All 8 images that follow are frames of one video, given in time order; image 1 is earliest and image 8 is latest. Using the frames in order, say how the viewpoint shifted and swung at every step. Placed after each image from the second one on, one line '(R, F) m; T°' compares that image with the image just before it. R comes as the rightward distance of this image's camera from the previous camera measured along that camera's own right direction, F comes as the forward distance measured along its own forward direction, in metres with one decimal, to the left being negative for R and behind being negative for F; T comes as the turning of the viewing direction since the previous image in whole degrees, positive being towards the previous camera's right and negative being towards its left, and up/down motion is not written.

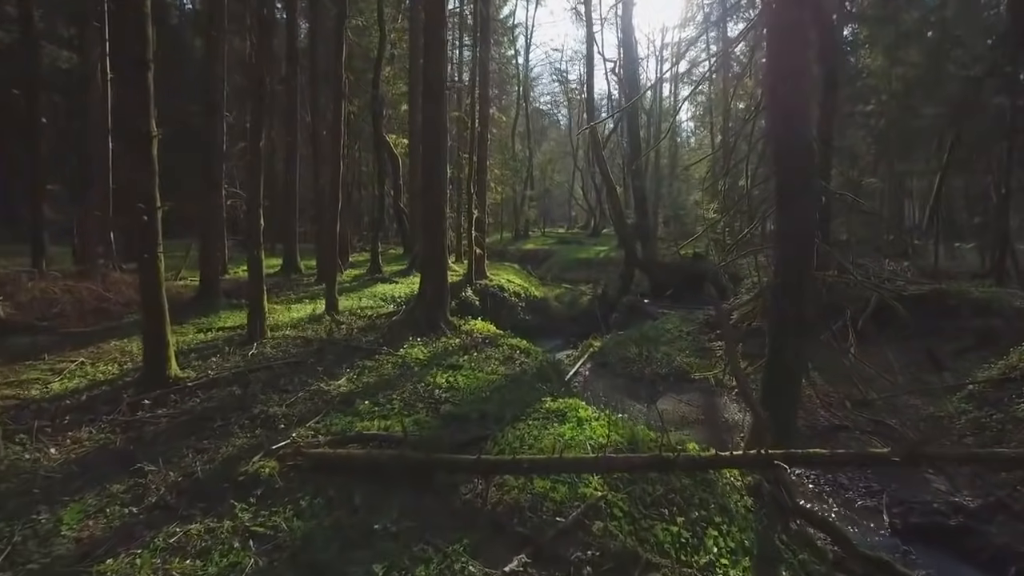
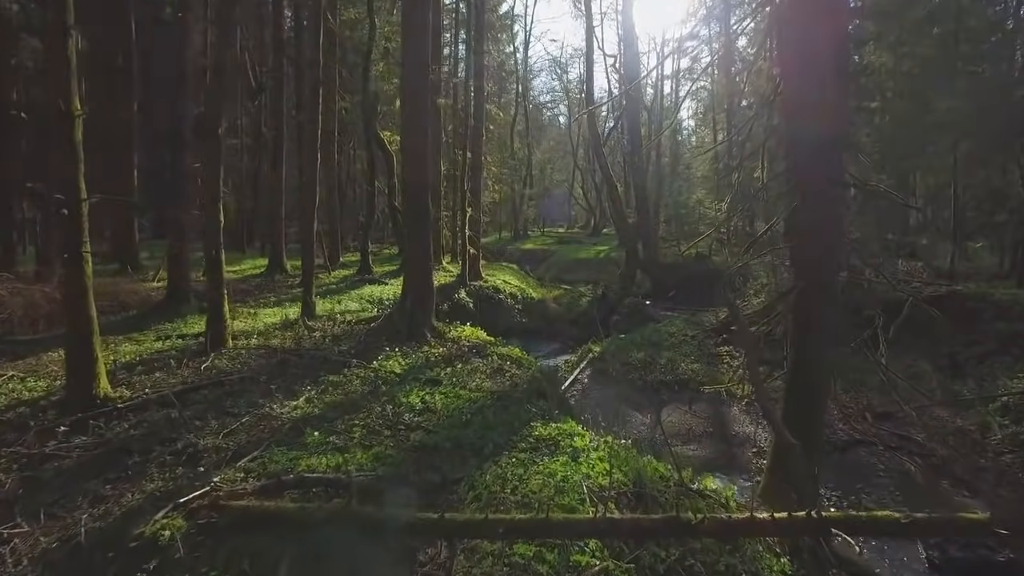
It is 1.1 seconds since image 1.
(+0.2, +1.1) m; 0°
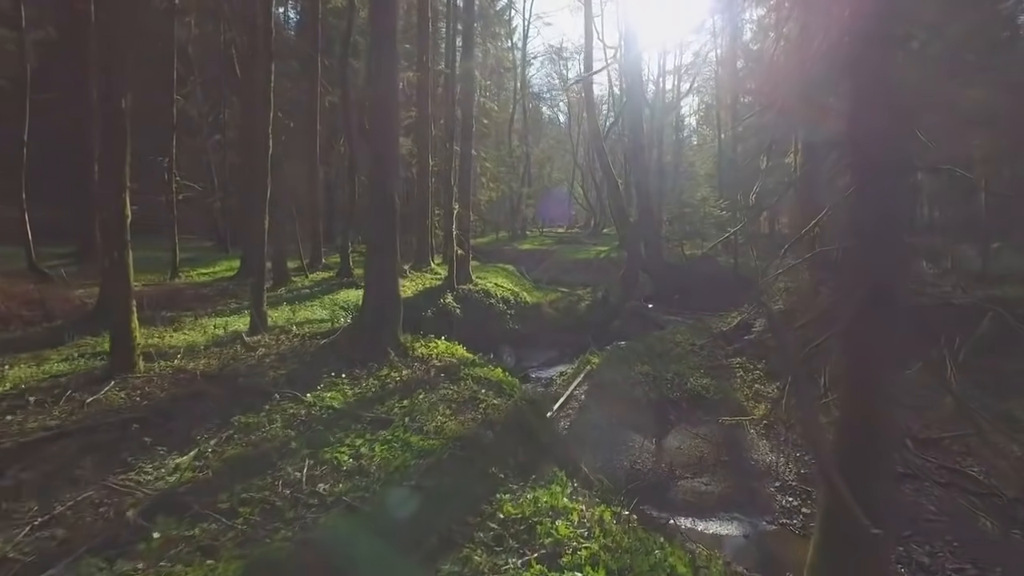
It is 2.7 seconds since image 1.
(+0.5, +1.9) m; 0°
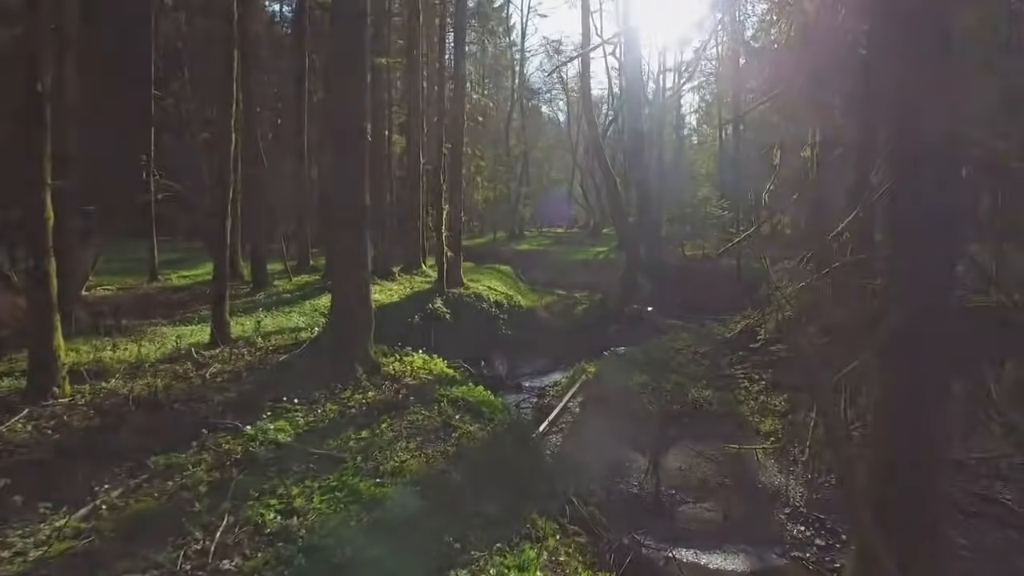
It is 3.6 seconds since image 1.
(+0.4, +1.0) m; 0°
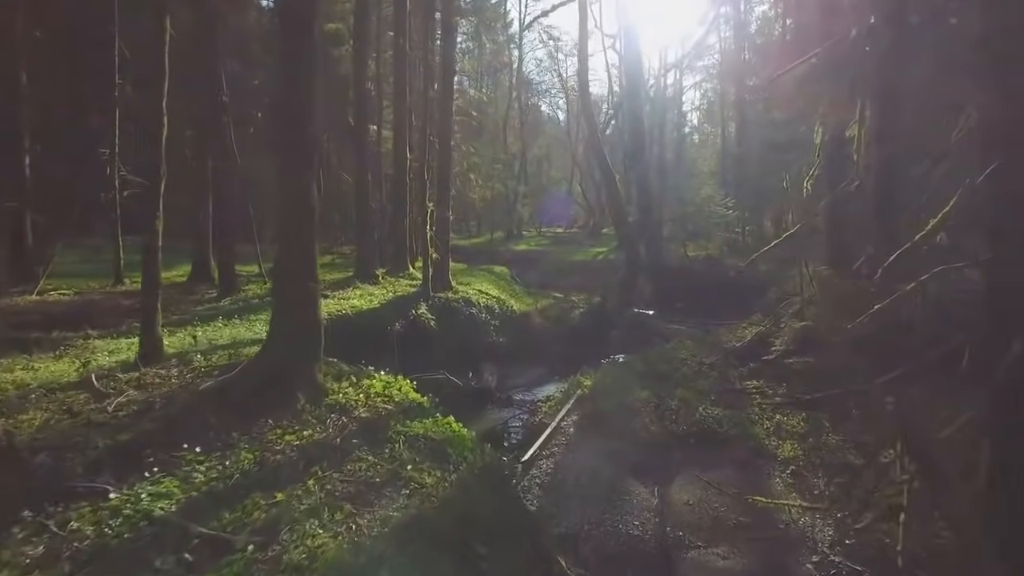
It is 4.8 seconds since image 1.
(+0.4, +1.6) m; 0°
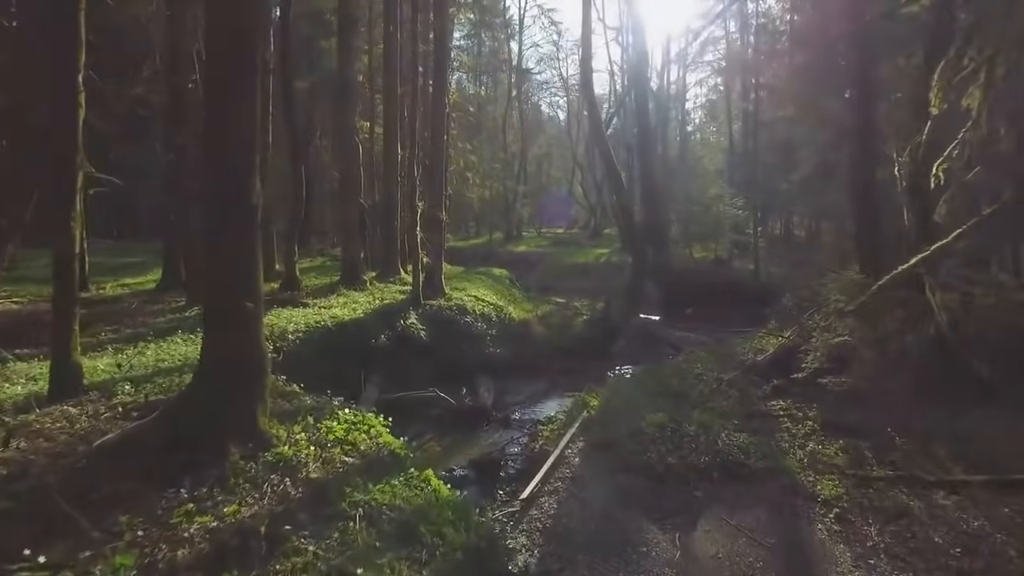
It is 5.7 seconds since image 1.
(+0.1, +1.6) m; 0°
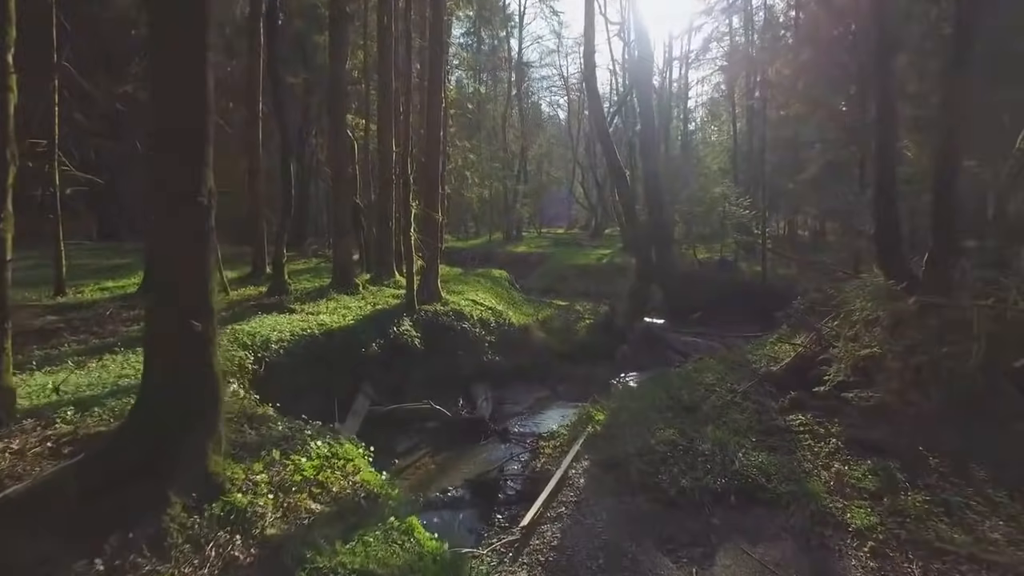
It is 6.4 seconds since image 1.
(0.0, +1.0) m; 0°
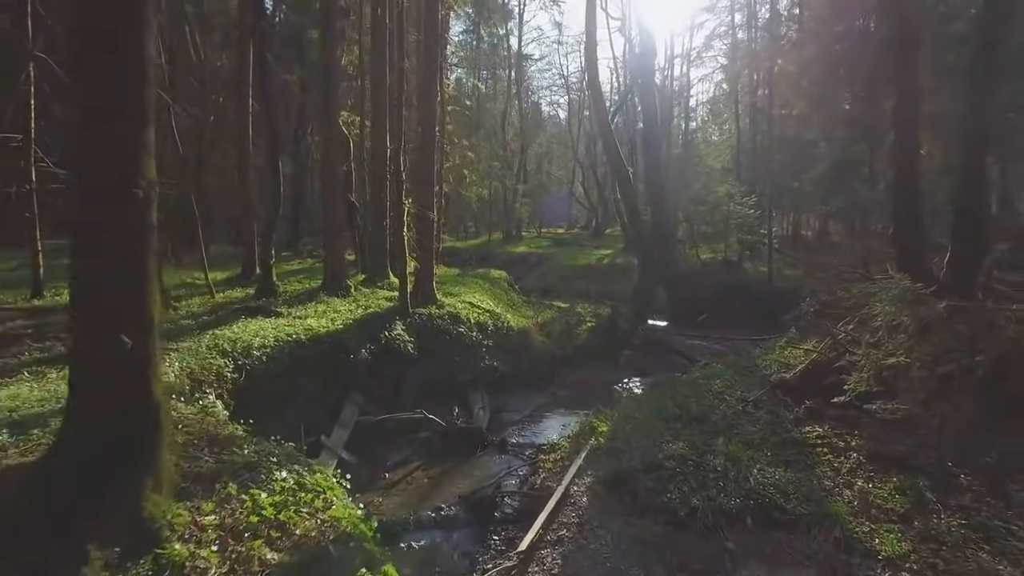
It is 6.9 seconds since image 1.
(+0.1, +0.8) m; 0°
